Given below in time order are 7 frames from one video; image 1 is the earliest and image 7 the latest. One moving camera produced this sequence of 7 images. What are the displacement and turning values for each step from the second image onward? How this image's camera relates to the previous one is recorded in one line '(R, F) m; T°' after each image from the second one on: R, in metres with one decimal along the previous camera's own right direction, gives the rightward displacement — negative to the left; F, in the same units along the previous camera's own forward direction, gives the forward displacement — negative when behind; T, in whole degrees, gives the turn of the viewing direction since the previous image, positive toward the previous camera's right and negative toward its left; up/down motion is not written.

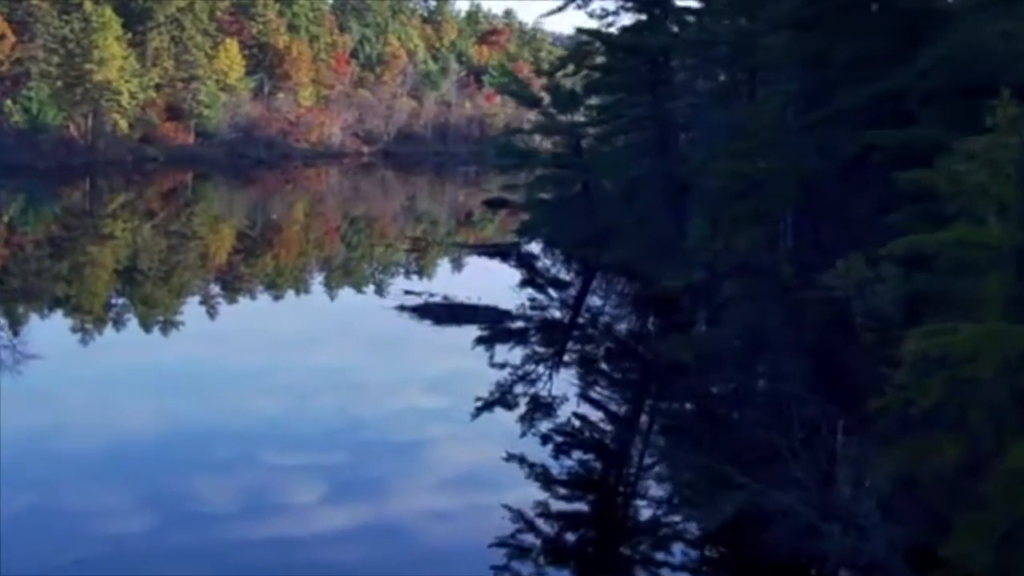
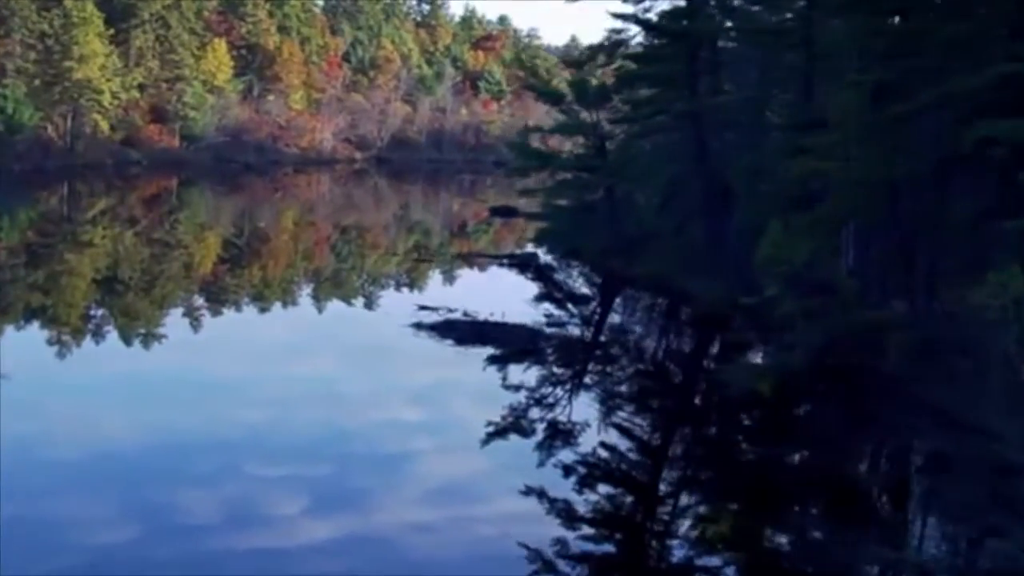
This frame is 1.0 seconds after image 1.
(-0.4, +1.8) m; +1°
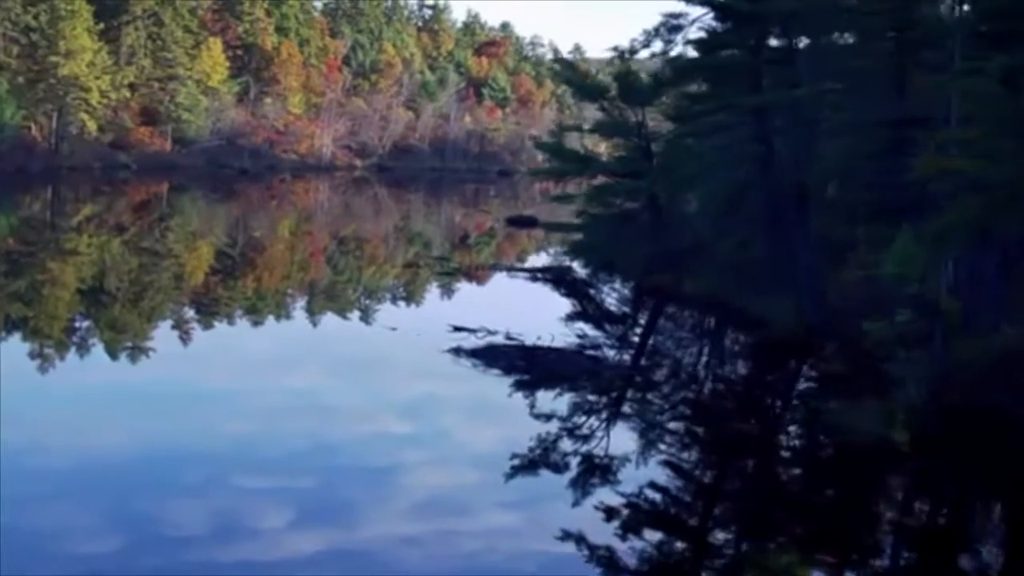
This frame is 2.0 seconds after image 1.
(-0.4, +1.9) m; 0°
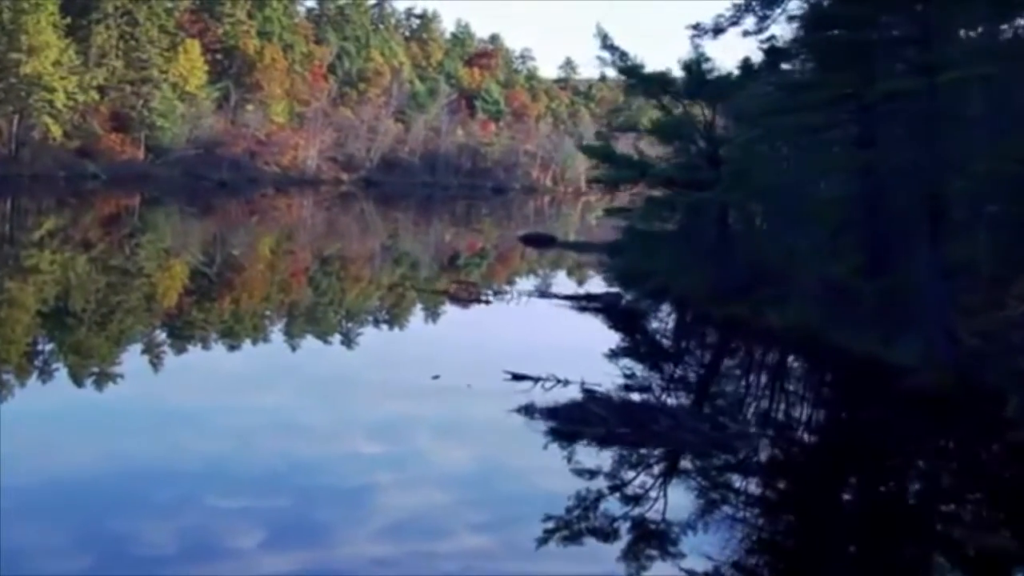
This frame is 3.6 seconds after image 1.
(-0.5, +2.7) m; +1°
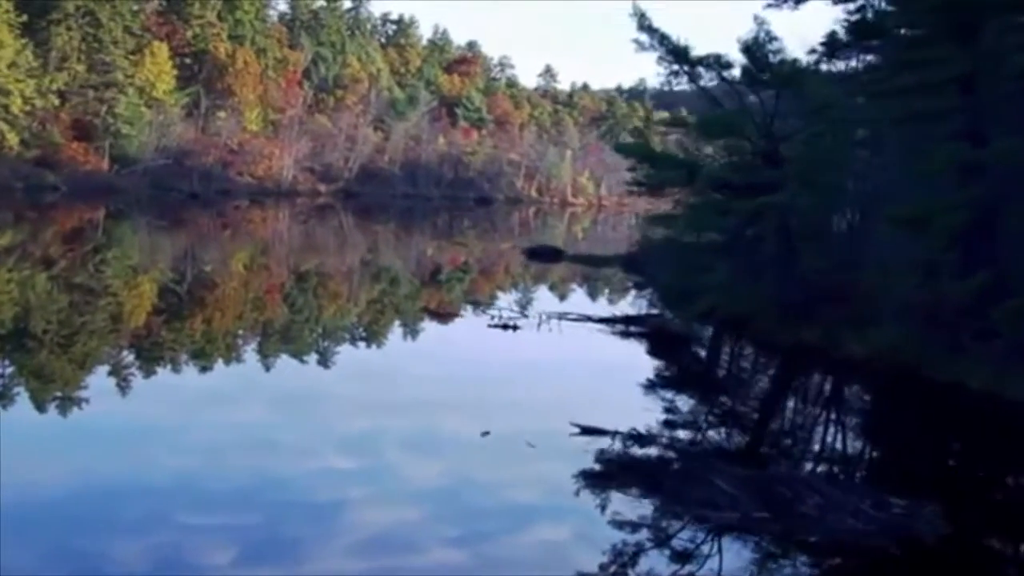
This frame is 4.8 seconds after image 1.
(-0.4, +2.0) m; +1°
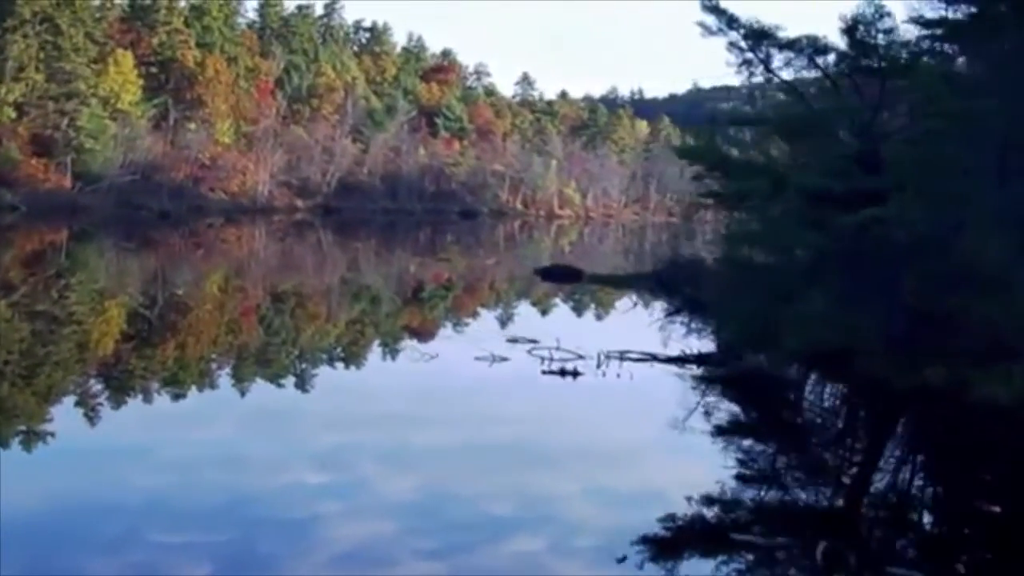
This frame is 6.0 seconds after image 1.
(-0.5, +2.0) m; +1°
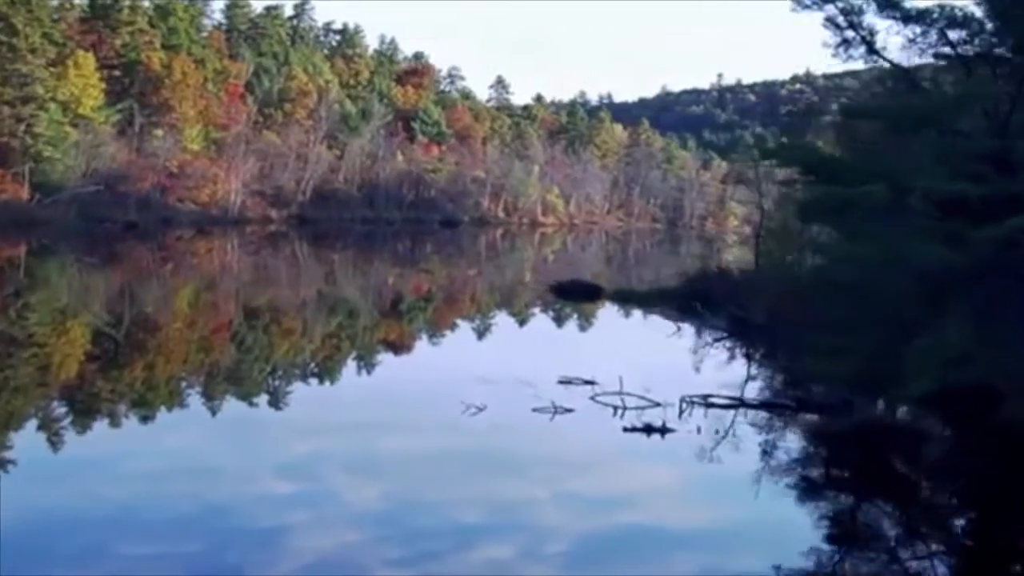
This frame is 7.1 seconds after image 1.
(-0.4, +1.8) m; +1°
